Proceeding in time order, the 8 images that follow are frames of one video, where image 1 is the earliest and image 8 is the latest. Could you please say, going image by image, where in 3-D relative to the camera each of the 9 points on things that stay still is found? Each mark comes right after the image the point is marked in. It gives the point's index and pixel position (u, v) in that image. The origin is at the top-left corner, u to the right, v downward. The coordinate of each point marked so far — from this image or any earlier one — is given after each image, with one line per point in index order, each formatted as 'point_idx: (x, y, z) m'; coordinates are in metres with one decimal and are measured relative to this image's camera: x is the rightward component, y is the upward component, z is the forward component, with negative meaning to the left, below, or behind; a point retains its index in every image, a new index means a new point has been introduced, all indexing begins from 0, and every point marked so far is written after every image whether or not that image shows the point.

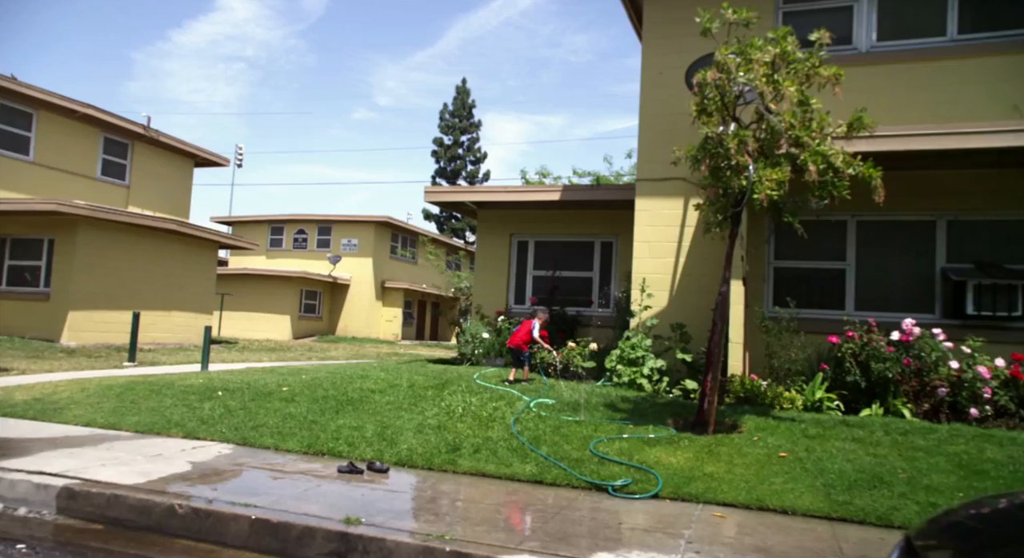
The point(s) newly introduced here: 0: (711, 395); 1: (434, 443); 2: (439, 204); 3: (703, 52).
0: (+2.1, -1.2, +7.8) m
1: (-0.8, -1.7, +7.5) m
2: (-1.6, +1.6, +15.6) m
3: (+3.1, +3.7, +12.1) m
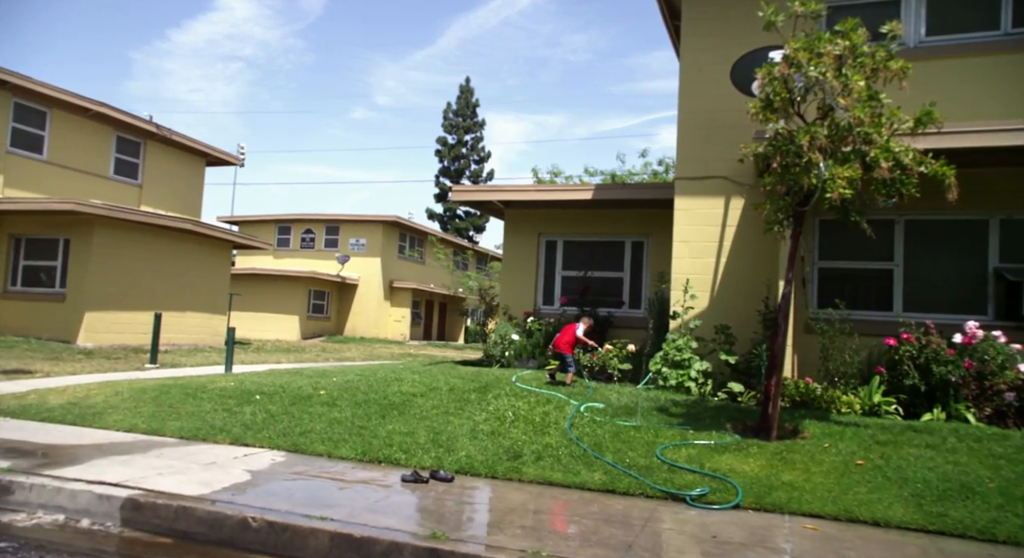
0: (+2.7, -1.2, +7.6) m
1: (-0.2, -1.7, +7.3) m
2: (-1.0, +1.6, +15.4) m
3: (+3.7, +3.7, +11.9) m
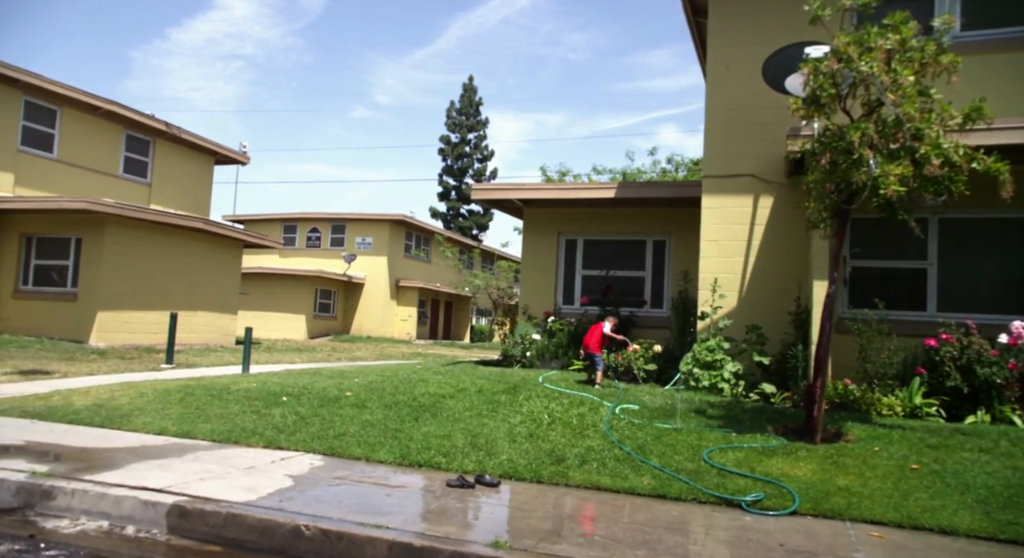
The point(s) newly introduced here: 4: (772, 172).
0: (+3.1, -1.2, +7.4) m
1: (+0.2, -1.7, +7.1) m
2: (-0.6, +1.6, +15.3) m
3: (+4.1, +3.7, +11.7) m
4: (+4.0, +1.7, +11.4) m
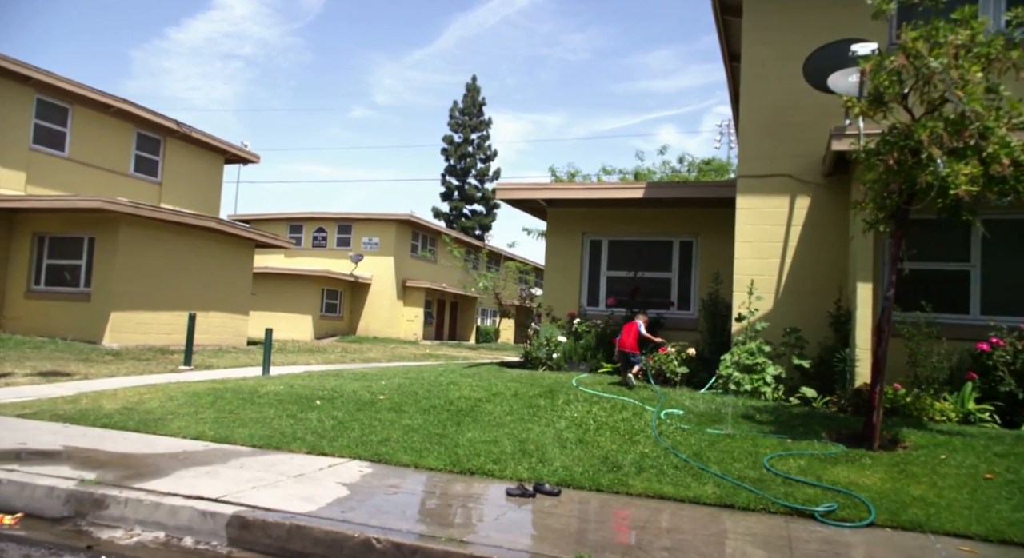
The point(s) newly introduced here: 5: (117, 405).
0: (+3.6, -1.3, +7.2) m
1: (+0.7, -1.7, +6.9) m
2: (-0.1, +1.6, +15.1) m
3: (+4.6, +3.6, +11.5) m
4: (+4.5, +1.6, +11.3) m
5: (-4.9, -1.6, +9.2) m
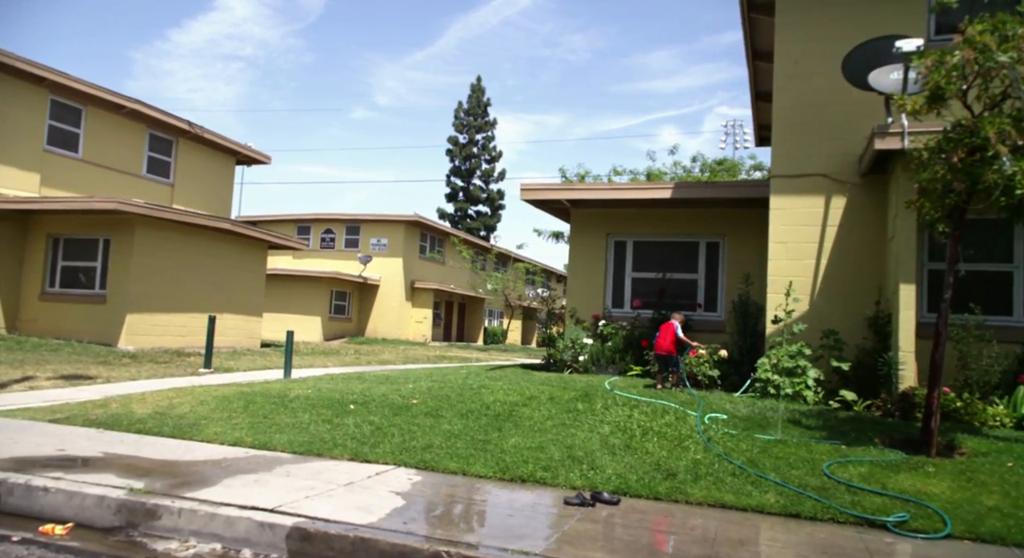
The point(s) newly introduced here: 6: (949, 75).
0: (+4.0, -1.3, +7.0) m
1: (+1.2, -1.7, +6.7) m
2: (+0.4, +1.6, +14.9) m
3: (+5.1, +3.6, +11.3) m
4: (+5.0, +1.6, +11.1) m
5: (-4.5, -1.6, +9.0) m
6: (+4.0, +1.8, +6.7) m
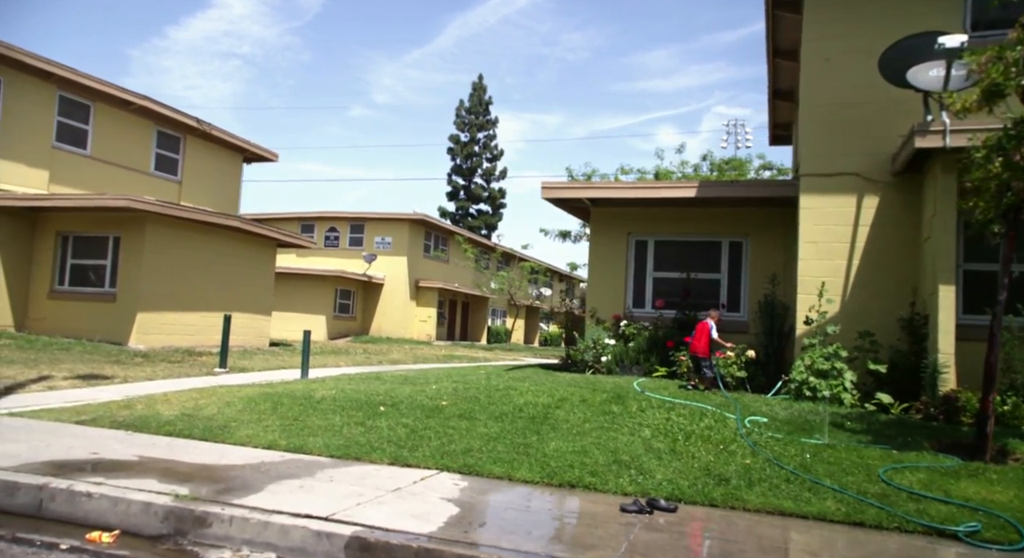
0: (+4.5, -1.3, +6.9) m
1: (+1.6, -1.7, +6.6) m
2: (+0.8, +1.6, +14.7) m
3: (+5.5, +3.6, +11.2) m
4: (+5.4, +1.6, +10.9) m
5: (-4.1, -1.6, +8.9) m
6: (+4.4, +1.8, +6.5) m
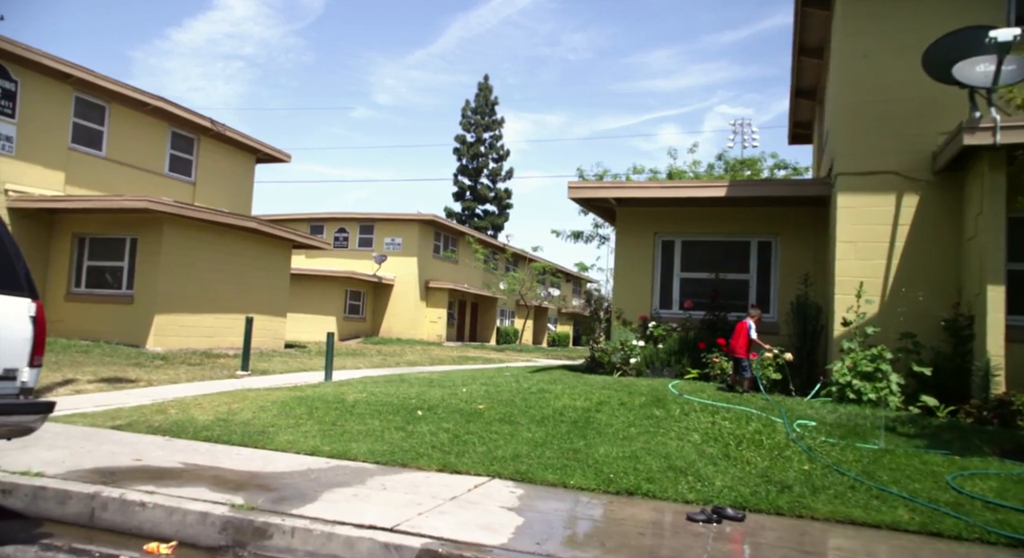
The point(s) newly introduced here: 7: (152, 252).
0: (+4.9, -1.3, +6.7) m
1: (+2.1, -1.7, +6.4) m
2: (+1.3, +1.6, +14.5) m
3: (+6.0, +3.6, +11.0) m
4: (+5.9, +1.6, +10.7) m
5: (-3.6, -1.6, +8.7) m
6: (+4.8, +1.8, +6.3) m
7: (-9.5, +0.7, +19.5) m
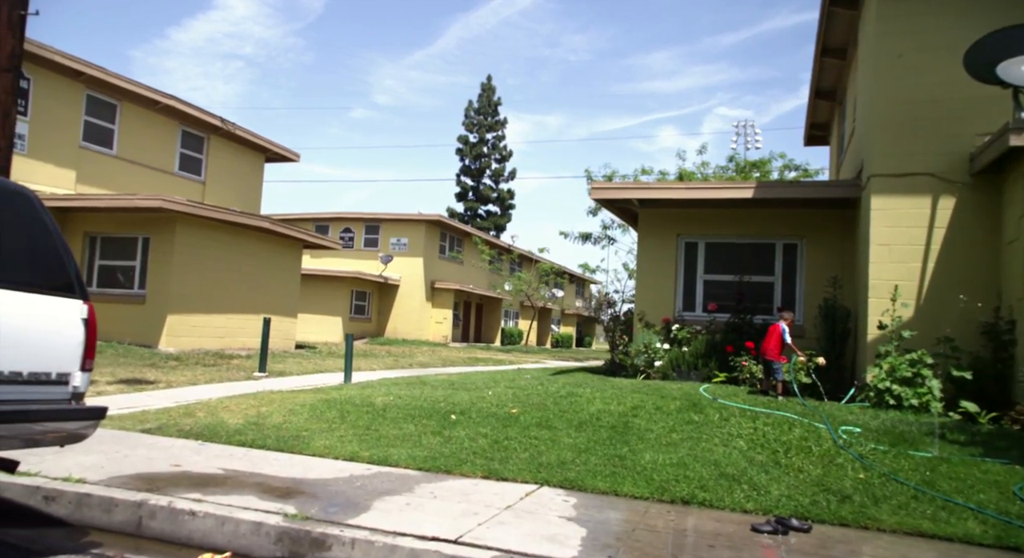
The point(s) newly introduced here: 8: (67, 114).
0: (+5.4, -1.3, +6.5) m
1: (+2.5, -1.8, +6.2) m
2: (+1.7, +1.5, +14.4) m
3: (+6.4, +3.6, +10.8) m
4: (+6.3, +1.5, +10.5) m
5: (-3.2, -1.6, +8.5) m
6: (+5.3, +1.8, +6.2) m
7: (-9.1, +0.7, +19.3) m
8: (-12.0, +4.5, +19.9) m
